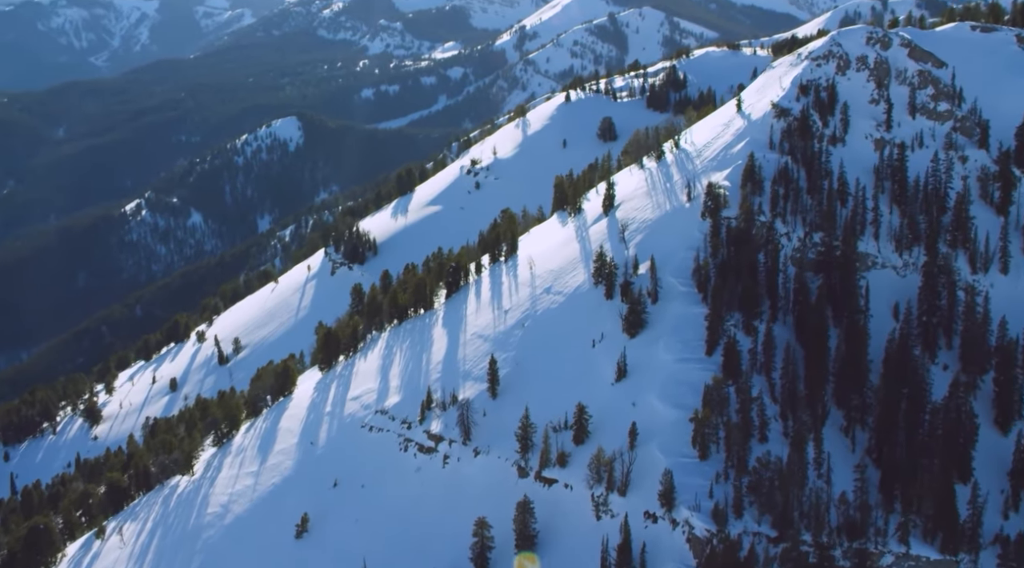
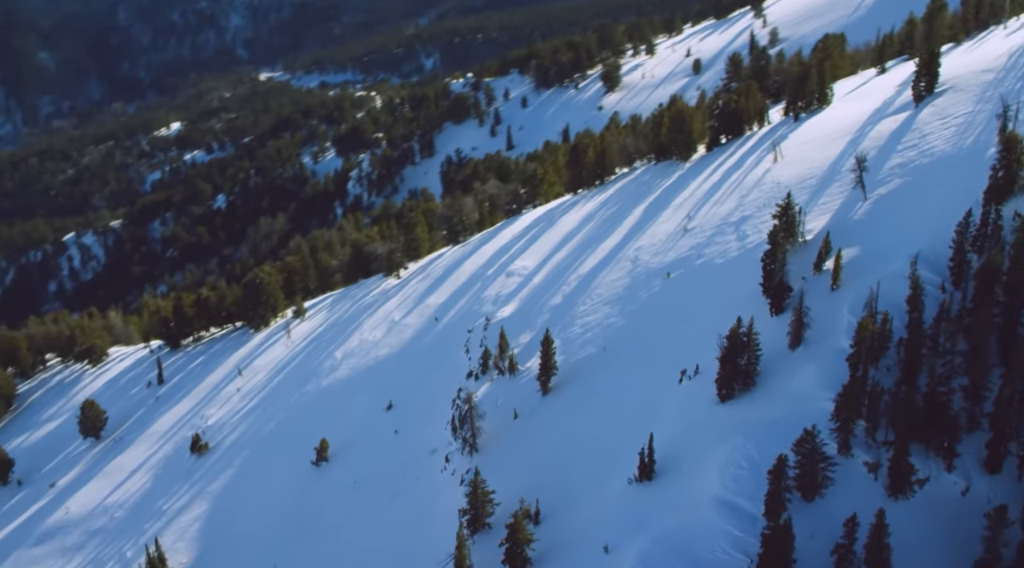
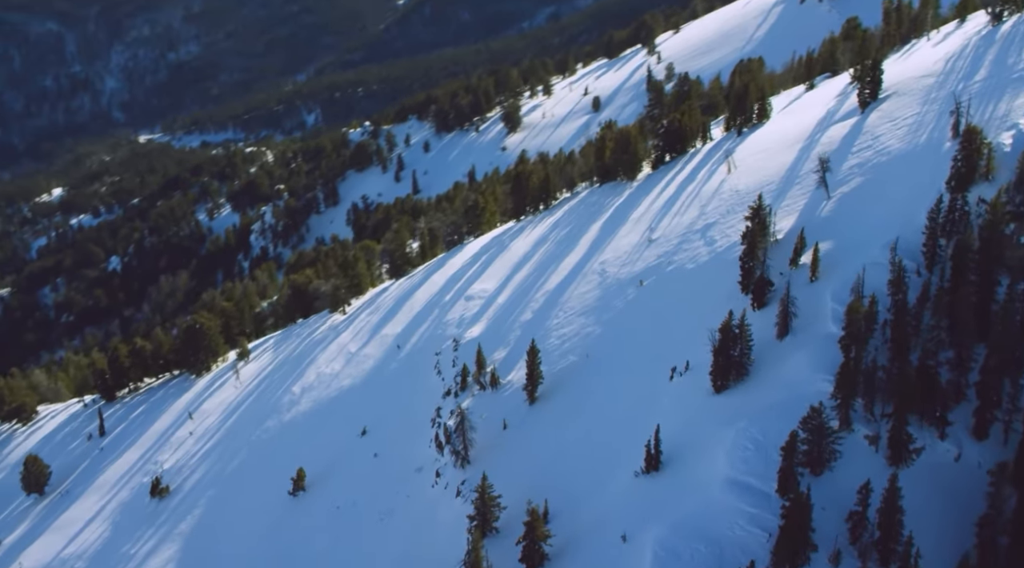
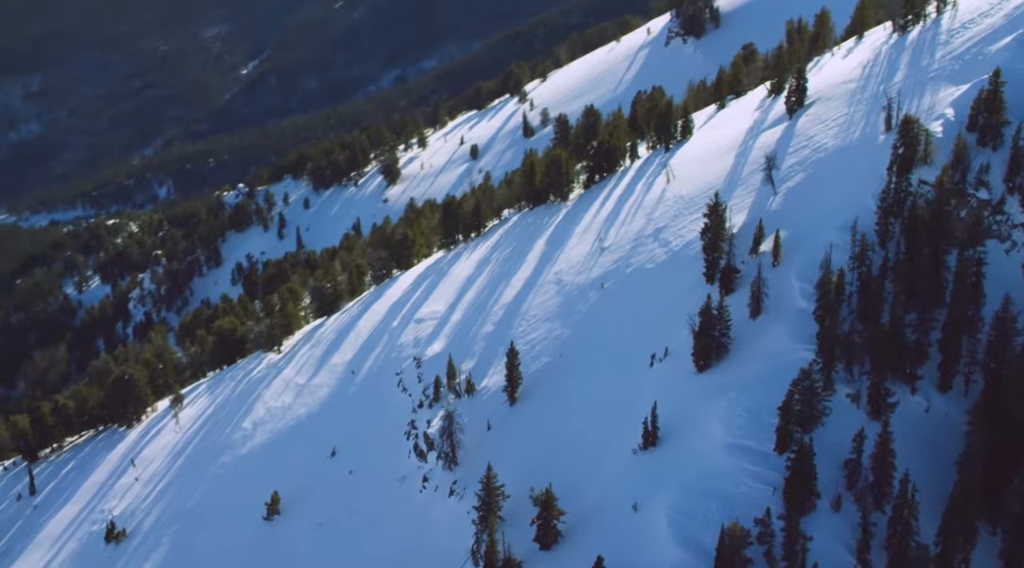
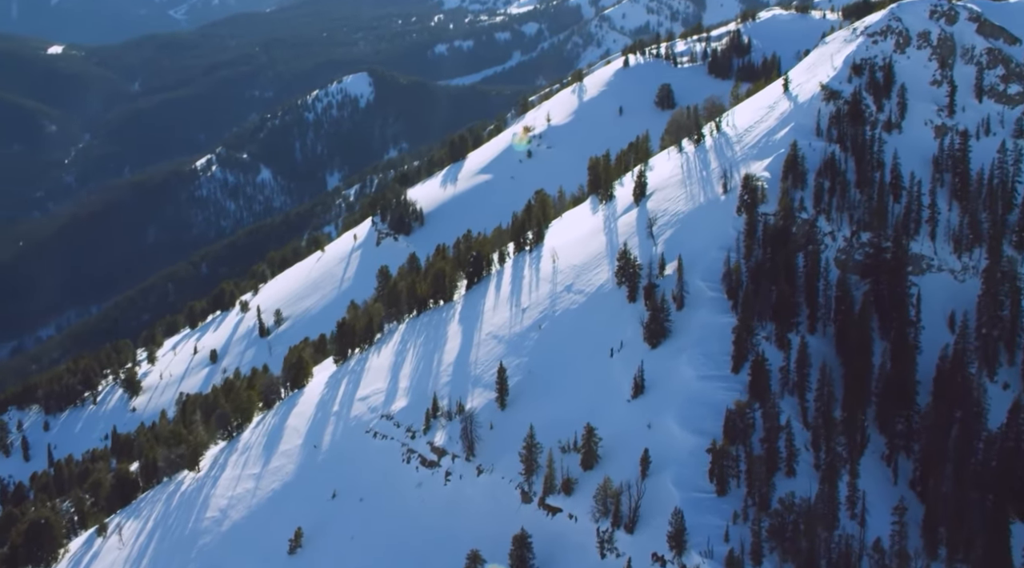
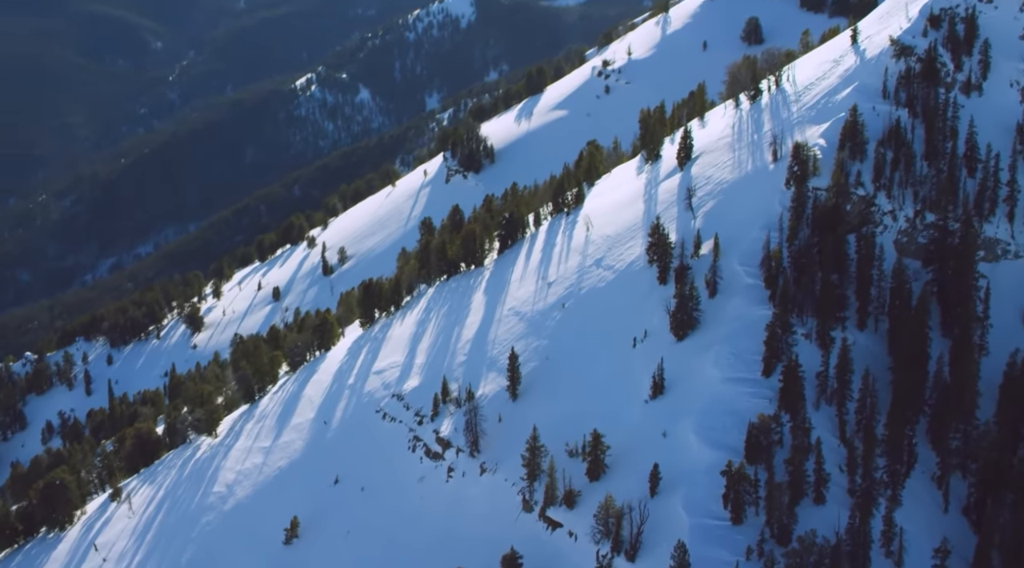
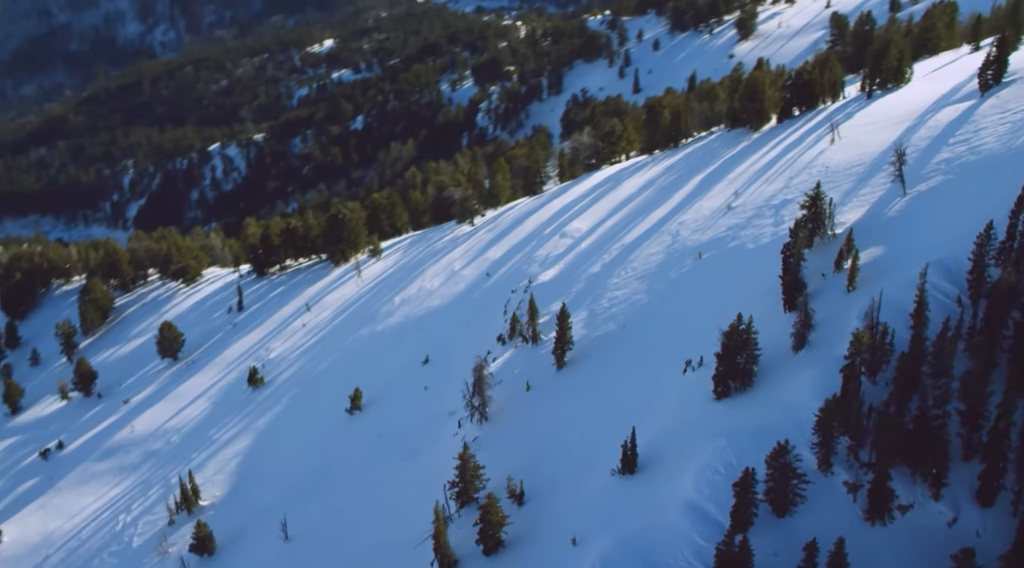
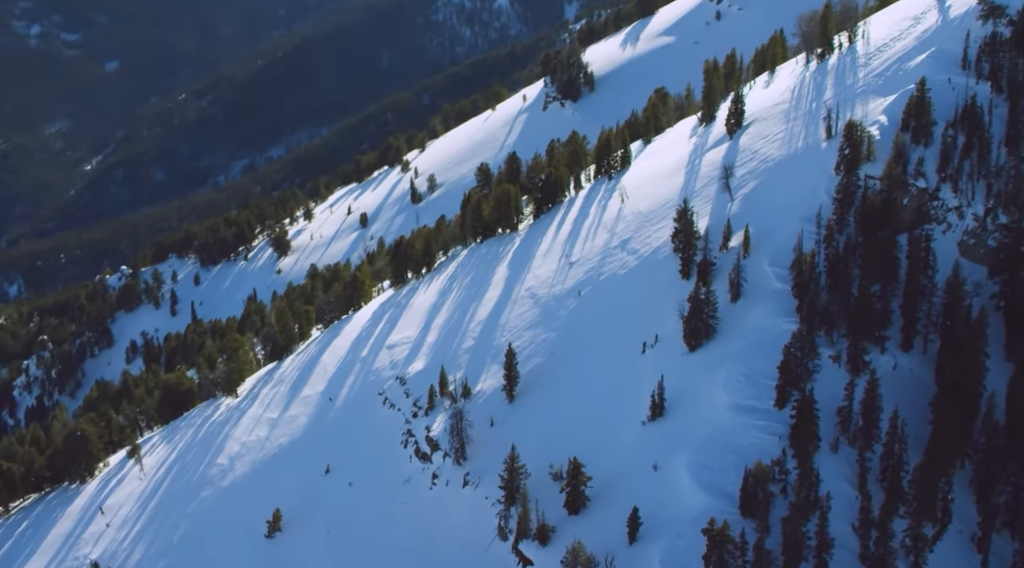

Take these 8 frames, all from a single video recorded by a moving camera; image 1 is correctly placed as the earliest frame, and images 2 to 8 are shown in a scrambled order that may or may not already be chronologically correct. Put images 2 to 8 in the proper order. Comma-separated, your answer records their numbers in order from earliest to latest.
5, 6, 8, 4, 3, 2, 7
